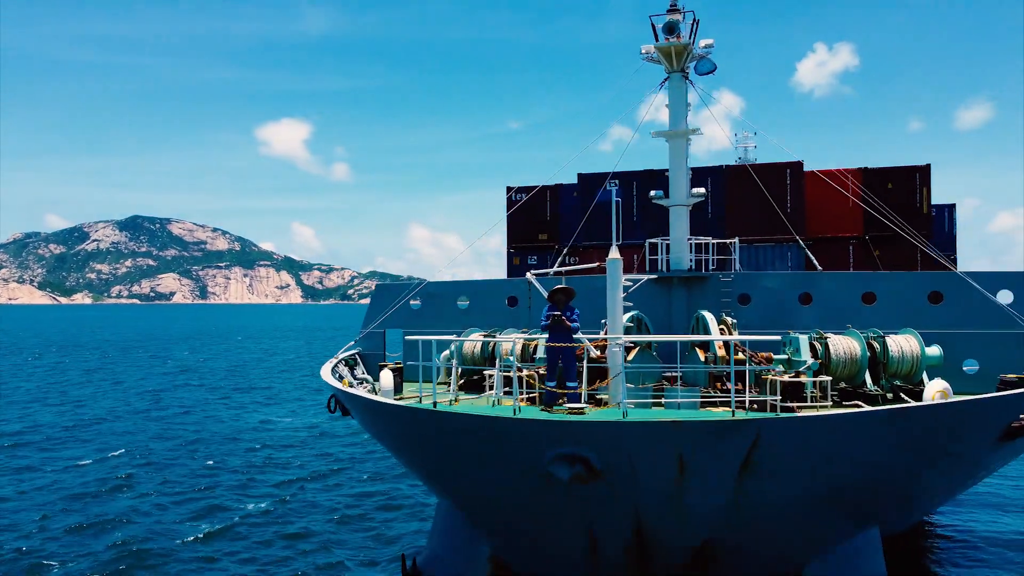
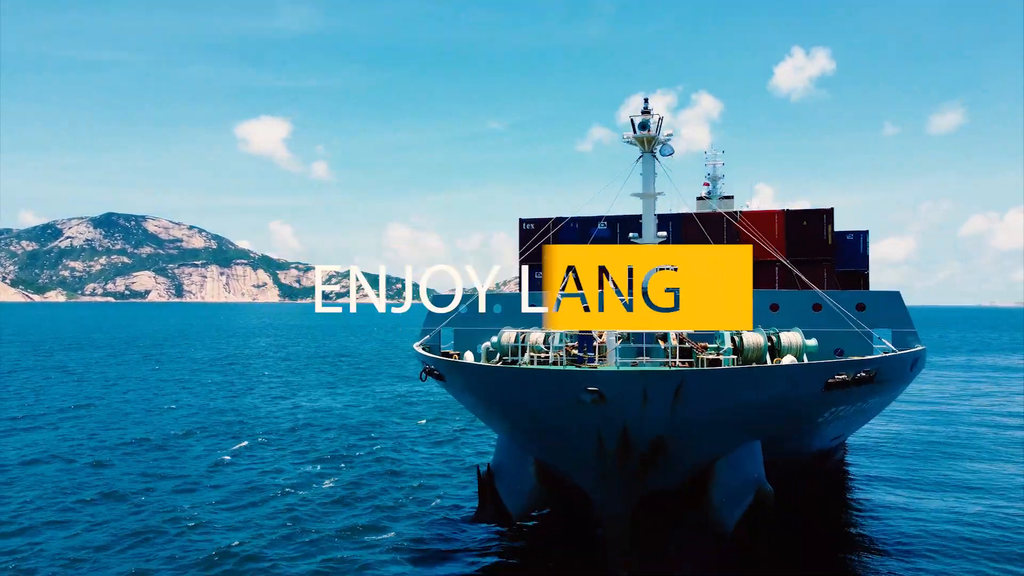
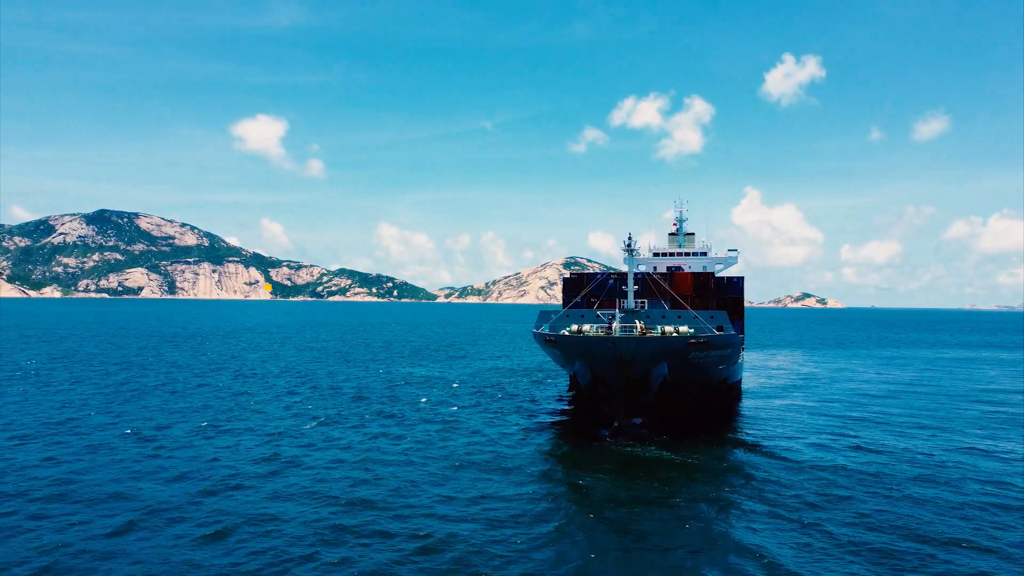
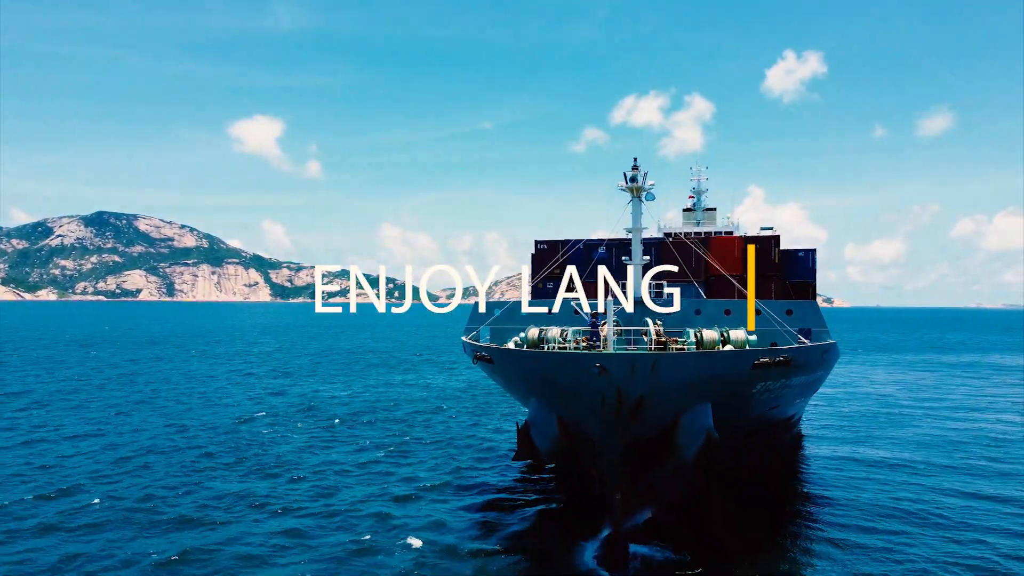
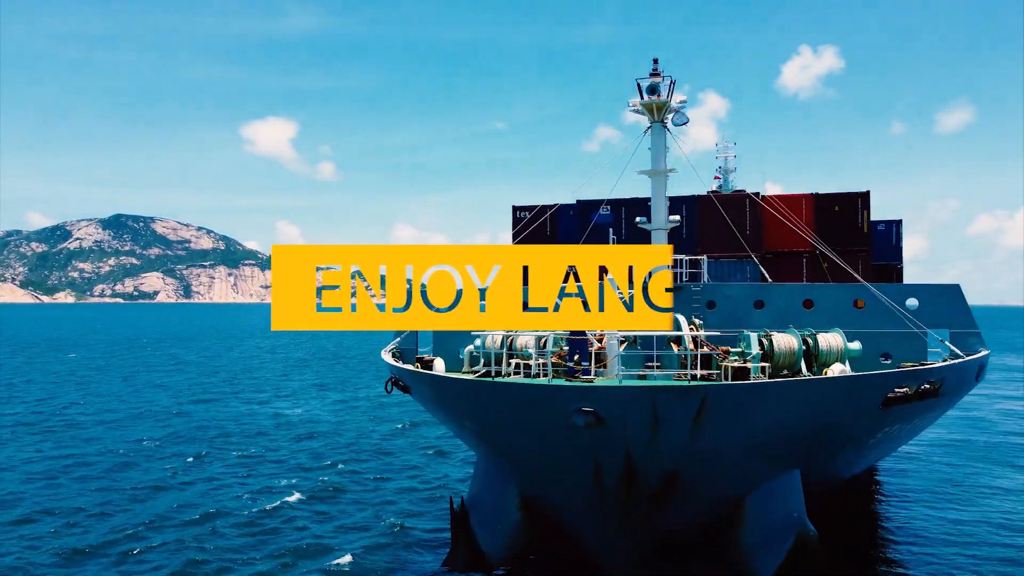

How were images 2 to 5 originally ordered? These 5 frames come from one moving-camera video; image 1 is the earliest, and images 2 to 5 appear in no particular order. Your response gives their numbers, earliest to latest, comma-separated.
5, 2, 4, 3
